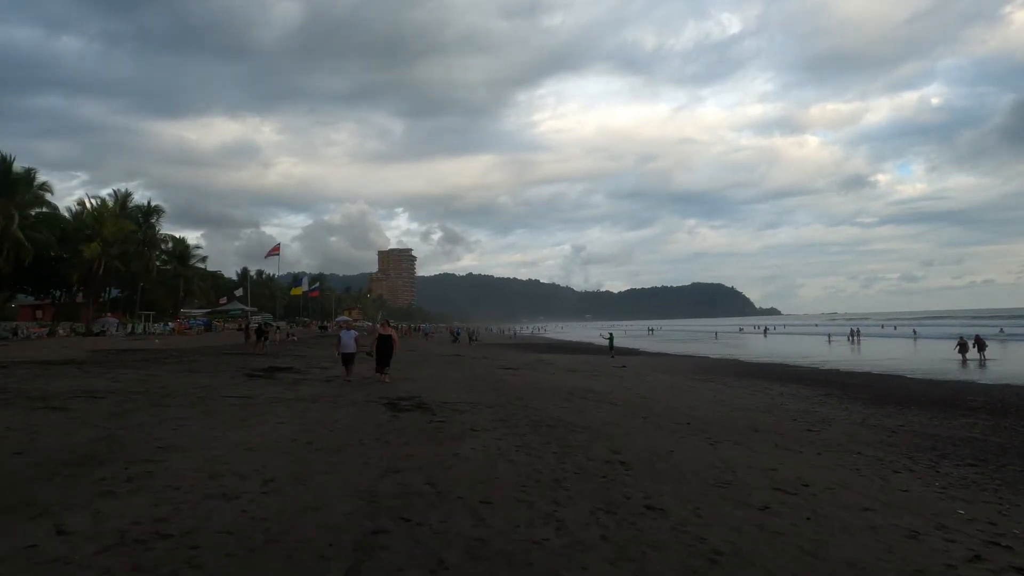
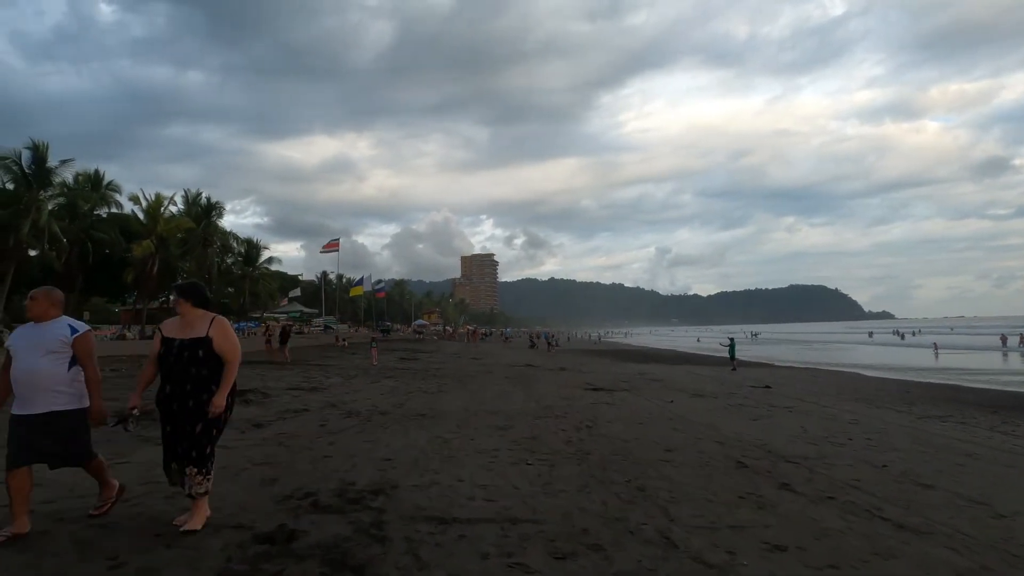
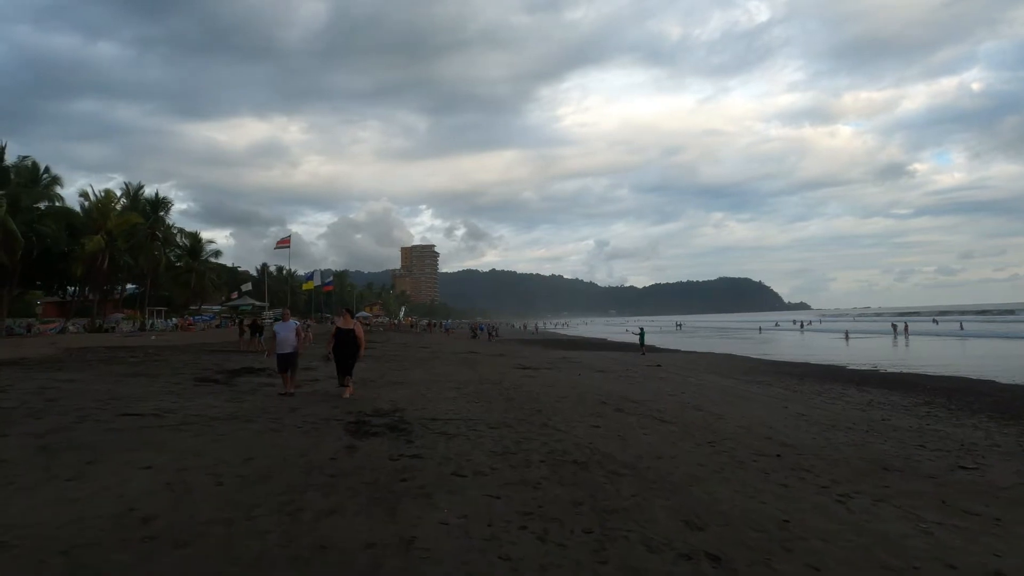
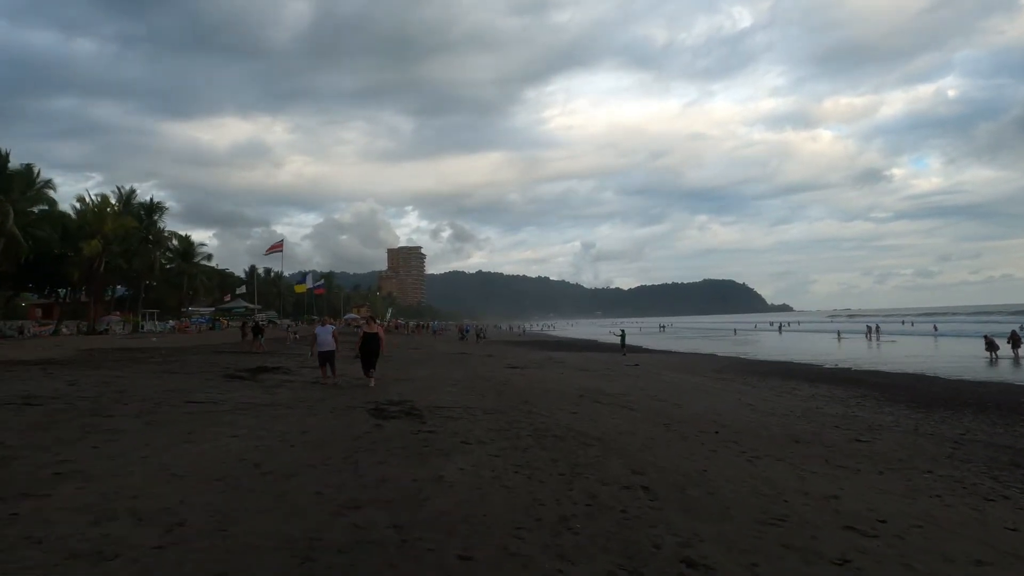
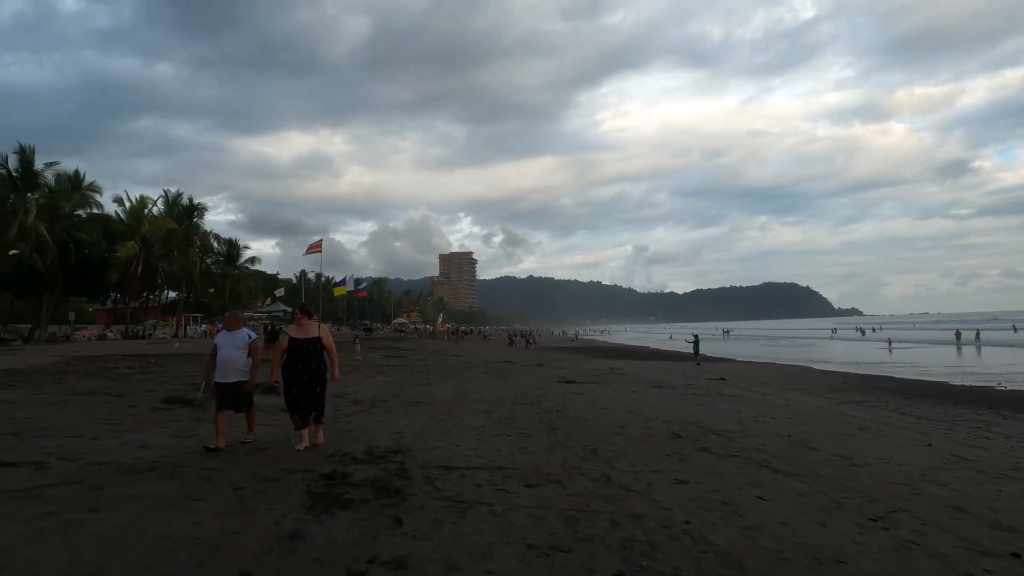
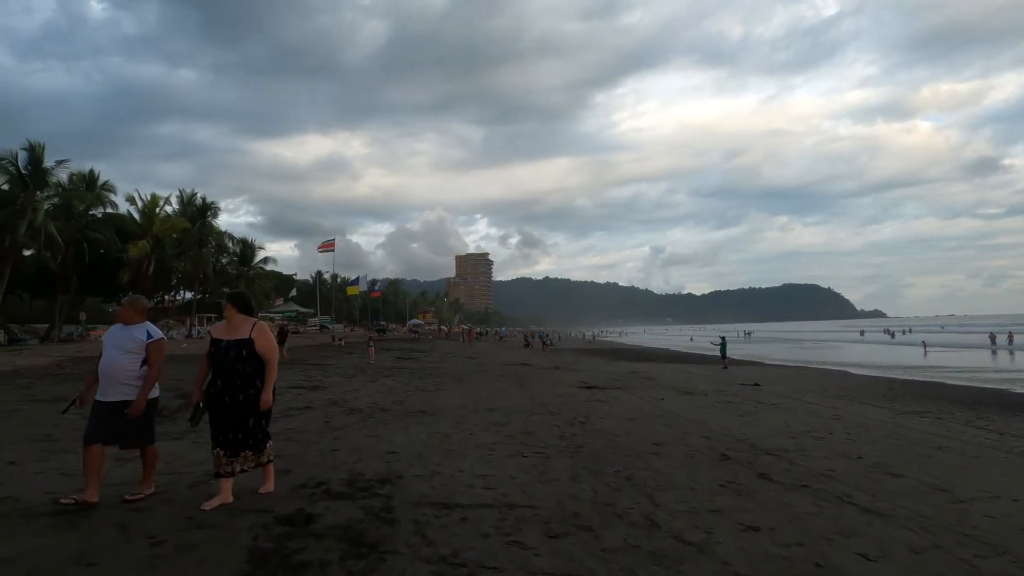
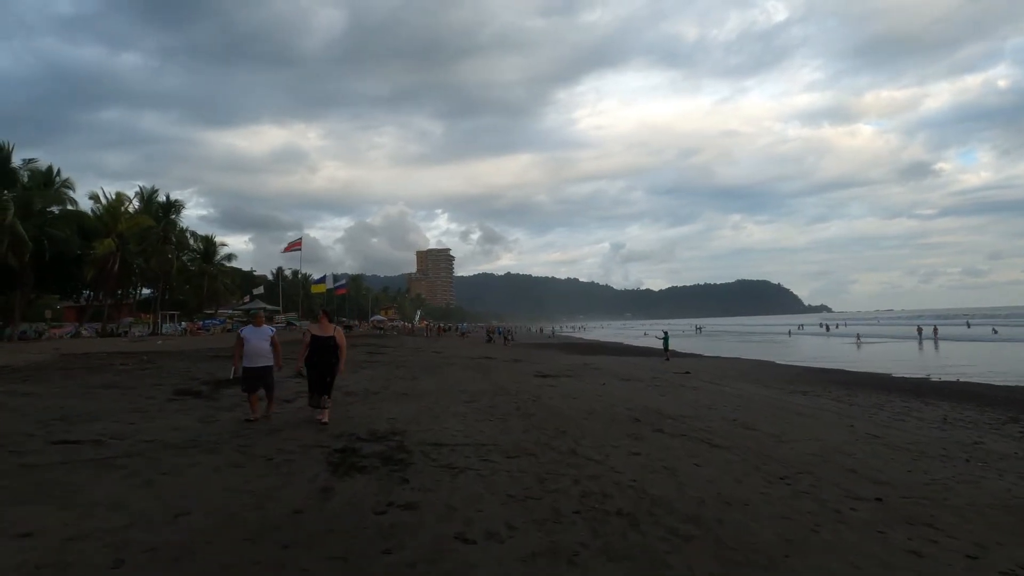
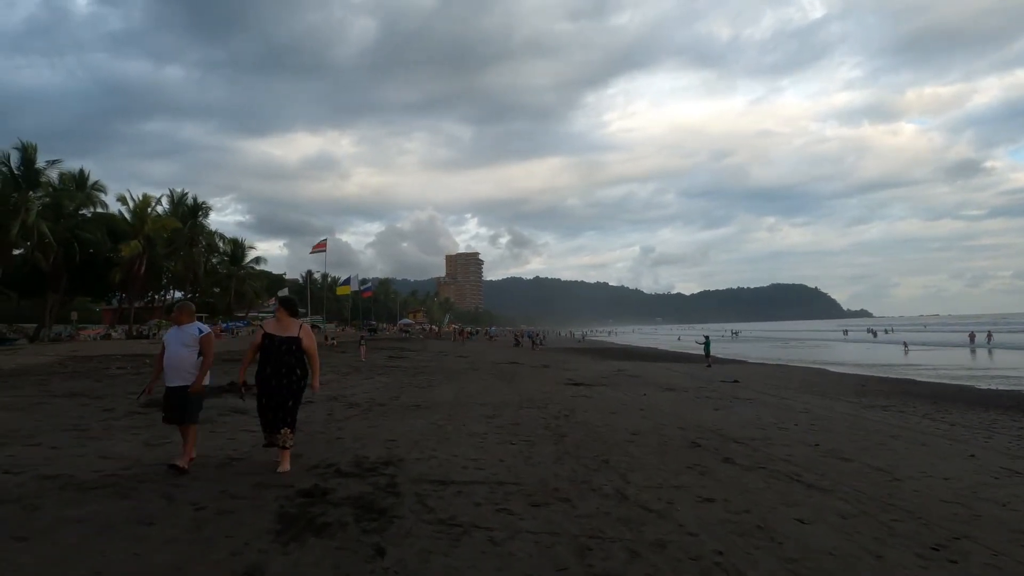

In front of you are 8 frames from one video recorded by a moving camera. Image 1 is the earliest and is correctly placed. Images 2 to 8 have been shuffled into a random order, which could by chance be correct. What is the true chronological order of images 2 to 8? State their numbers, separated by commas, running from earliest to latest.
4, 3, 7, 5, 8, 6, 2
